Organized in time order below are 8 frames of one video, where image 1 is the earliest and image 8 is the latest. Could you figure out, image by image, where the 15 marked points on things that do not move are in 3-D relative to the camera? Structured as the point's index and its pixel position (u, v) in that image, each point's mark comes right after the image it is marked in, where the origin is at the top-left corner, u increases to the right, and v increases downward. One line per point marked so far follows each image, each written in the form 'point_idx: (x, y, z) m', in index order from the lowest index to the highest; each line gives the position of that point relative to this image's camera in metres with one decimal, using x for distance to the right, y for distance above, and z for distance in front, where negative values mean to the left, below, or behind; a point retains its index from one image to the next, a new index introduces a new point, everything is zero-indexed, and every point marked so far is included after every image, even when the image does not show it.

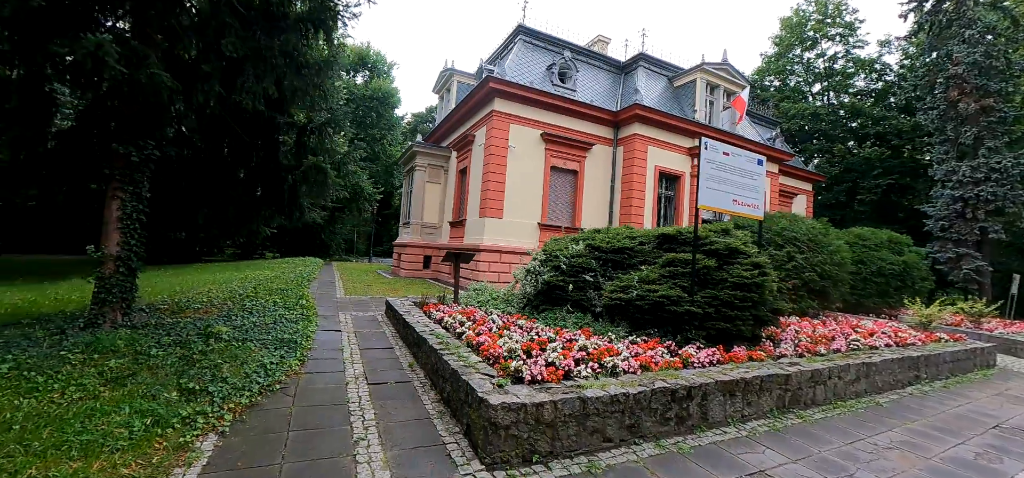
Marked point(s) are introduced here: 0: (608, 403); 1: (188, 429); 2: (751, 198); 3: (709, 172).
0: (+0.8, -1.4, +3.4) m
1: (-2.5, -1.4, +3.1) m
2: (+3.6, +0.6, +6.1) m
3: (+2.7, +0.9, +5.6) m
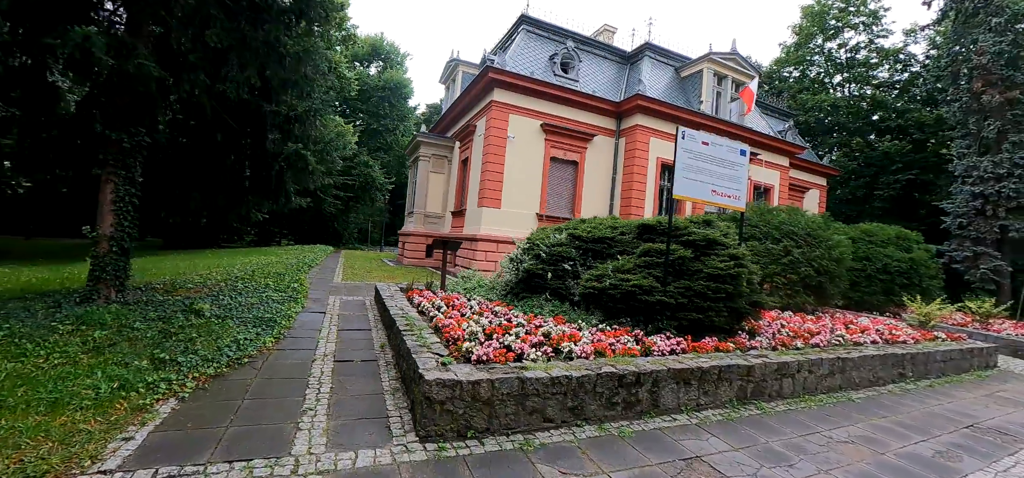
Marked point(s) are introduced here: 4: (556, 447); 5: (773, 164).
0: (+0.3, -1.2, +3.5) m
1: (-3.0, -1.3, +3.3) m
2: (+3.3, +0.8, +6.0) m
3: (+2.4, +1.1, +5.5) m
4: (+0.3, -1.6, +3.2) m
5: (+9.2, +2.7, +14.3) m
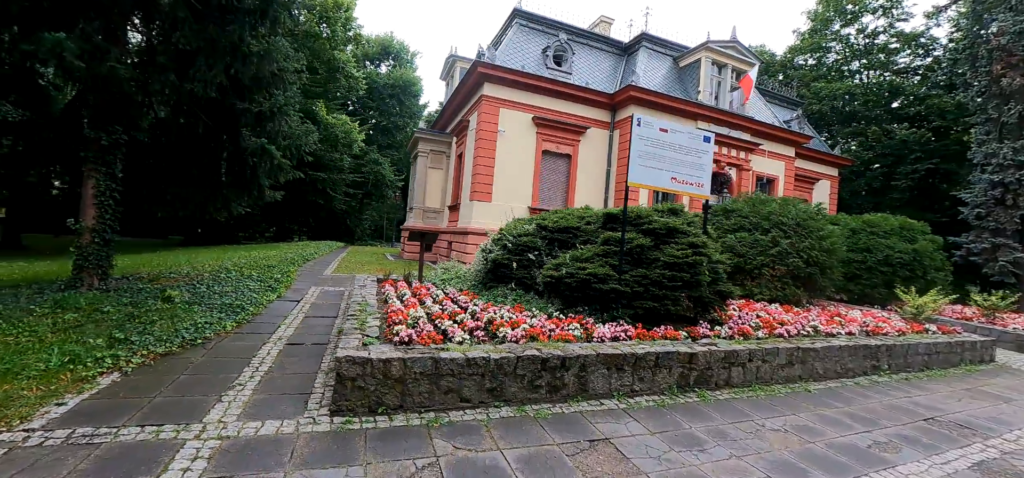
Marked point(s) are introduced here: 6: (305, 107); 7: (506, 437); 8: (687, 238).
0: (-0.4, -1.1, +3.6) m
1: (-3.7, -1.1, +3.6) m
2: (+2.7, +0.9, +5.9) m
3: (+1.8, +1.2, +5.5) m
4: (-0.4, -1.5, +3.3) m
5: (+9.1, +2.9, +13.8) m
6: (-8.8, +5.6, +17.2) m
7: (-0.1, -1.6, +3.2) m
8: (+2.5, 0.0, +5.7) m
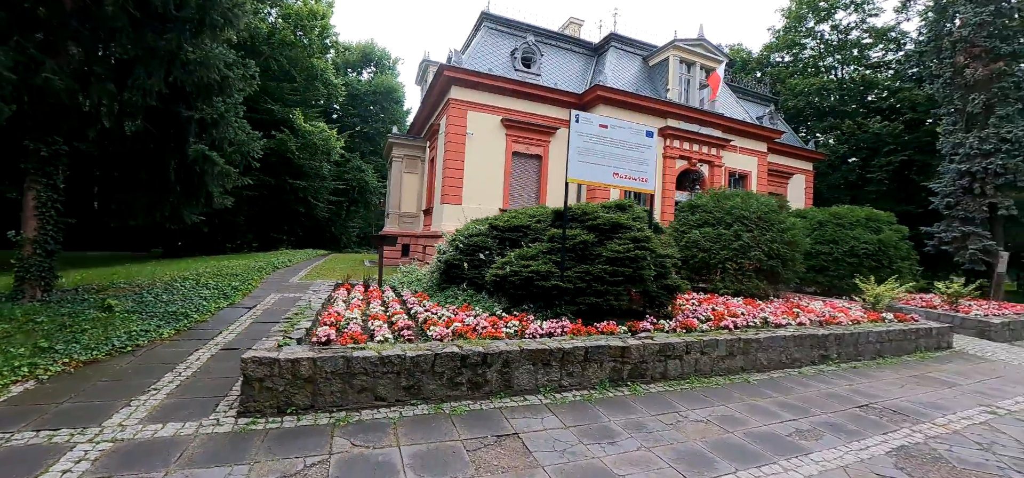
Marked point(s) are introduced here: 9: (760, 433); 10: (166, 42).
0: (-1.2, -1.1, +3.5) m
1: (-4.5, -1.2, +3.6) m
2: (+1.9, +1.0, +5.9) m
3: (+1.0, +1.3, +5.5) m
4: (-1.1, -1.5, +3.3) m
5: (+8.2, +3.1, +13.9) m
6: (-9.8, +5.3, +17.2) m
7: (-0.8, -1.5, +3.2) m
8: (+1.7, +0.1, +5.7) m
9: (+2.2, -1.7, +3.6) m
10: (-4.8, +2.7, +5.6) m
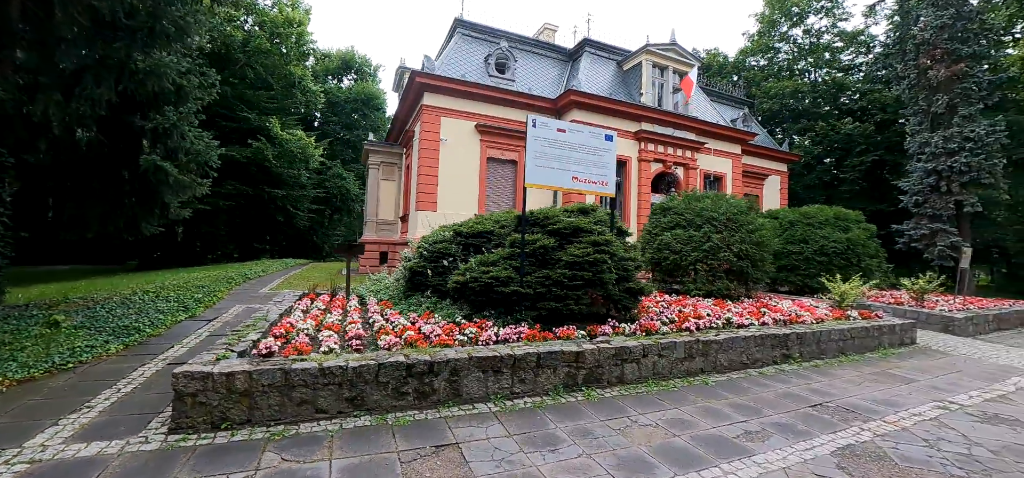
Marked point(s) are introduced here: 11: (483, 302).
0: (-1.7, -1.2, +3.5) m
1: (-4.9, -1.4, +3.4) m
2: (+1.3, +0.9, +5.9) m
3: (+0.4, +1.2, +5.5) m
4: (-1.6, -1.6, +3.2) m
5: (+7.4, +3.1, +14.1) m
6: (-10.7, +4.9, +17.1) m
7: (-1.3, -1.6, +3.1) m
8: (+1.1, 0.0, +5.7) m
9: (+1.7, -1.7, +3.6) m
10: (-5.4, +2.5, +5.5) m
11: (-0.4, -0.9, +5.6) m
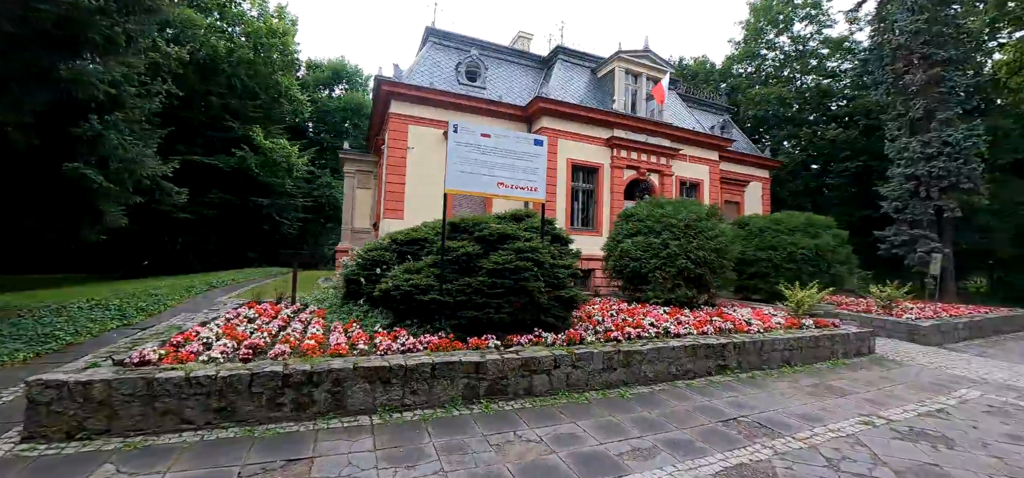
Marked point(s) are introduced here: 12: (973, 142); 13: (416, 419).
0: (-2.8, -1.2, +3.4) m
1: (-6.0, -1.4, +3.4) m
2: (+0.2, +0.8, +5.8) m
3: (-0.7, +1.1, +5.4) m
4: (-2.7, -1.6, +3.1) m
5: (+6.5, +2.8, +13.9) m
6: (-11.5, +4.5, +17.3) m
7: (-2.4, -1.6, +3.0) m
8: (+0.1, -0.1, +5.6) m
9: (+0.6, -1.8, +3.4) m
10: (-6.4, +2.4, +5.5) m
11: (-1.4, -1.0, +5.5) m
12: (+12.7, +2.7, +11.1) m
13: (-0.9, -1.7, +3.8) m
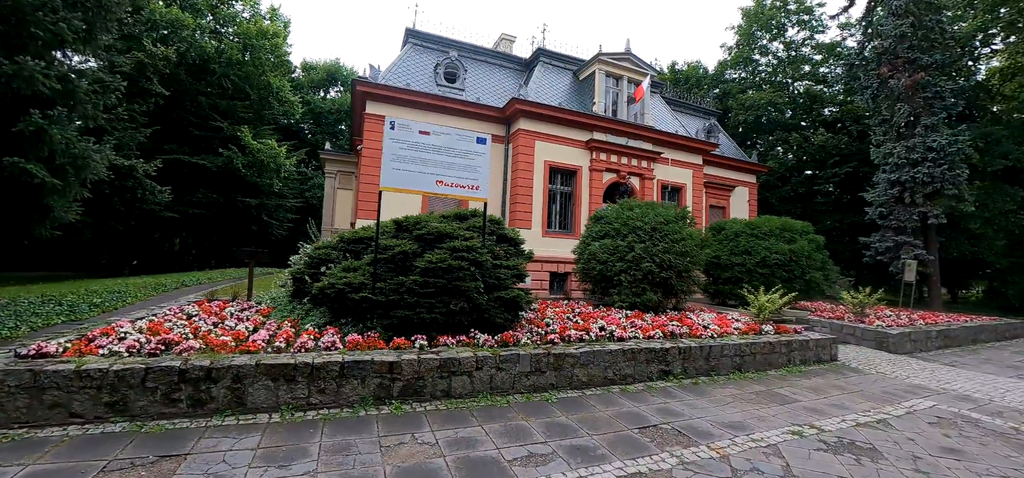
0: (-3.7, -1.2, +3.3) m
1: (-6.9, -1.3, +3.4) m
2: (-0.6, +0.8, +5.7) m
3: (-1.5, +1.1, +5.4) m
4: (-3.6, -1.5, +3.1) m
5: (+5.9, +2.6, +13.7) m
6: (-12.1, +4.6, +17.4) m
7: (-3.3, -1.6, +2.9) m
8: (-0.8, -0.1, +5.5) m
9: (-0.3, -1.8, +3.3) m
10: (-7.2, +2.5, +5.6) m
11: (-2.3, -1.0, +5.4) m
12: (+12.0, +2.5, +10.8) m
13: (-1.8, -1.7, +3.8) m
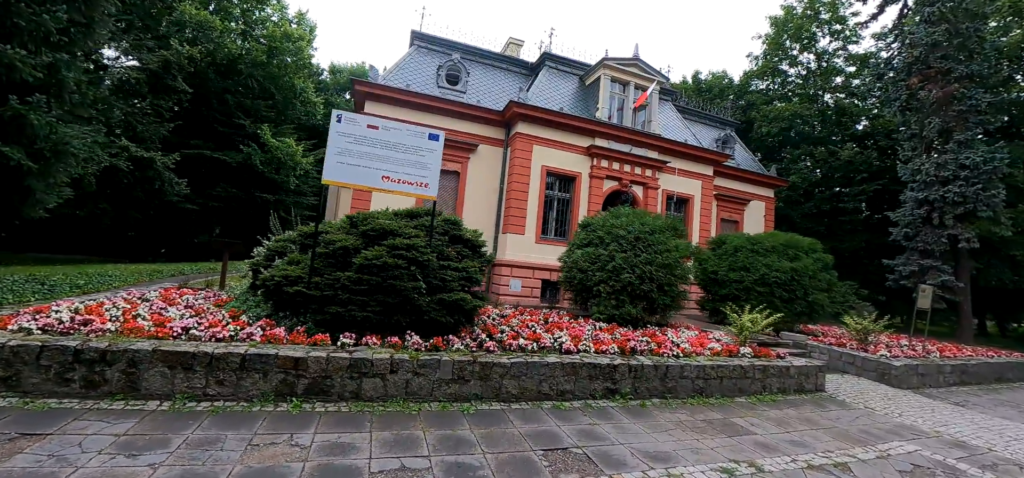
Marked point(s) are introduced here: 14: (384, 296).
0: (-4.6, -0.9, +3.4) m
1: (-7.9, -0.9, +3.7) m
2: (-1.3, +0.9, +5.6) m
3: (-2.2, +1.2, +5.3) m
4: (-4.6, -1.3, +3.1) m
5: (+5.9, +2.2, +13.1) m
6: (-11.6, +4.9, +18.2) m
7: (-4.3, -1.4, +3.0) m
8: (-1.5, 0.0, +5.3) m
9: (-1.3, -1.7, +3.1) m
10: (-7.8, +2.9, +6.0) m
11: (-3.1, -0.8, +5.4) m
12: (+11.7, +1.8, +9.7) m
13: (-2.7, -1.6, +3.7) m
14: (-1.6, -0.7, +5.1) m
